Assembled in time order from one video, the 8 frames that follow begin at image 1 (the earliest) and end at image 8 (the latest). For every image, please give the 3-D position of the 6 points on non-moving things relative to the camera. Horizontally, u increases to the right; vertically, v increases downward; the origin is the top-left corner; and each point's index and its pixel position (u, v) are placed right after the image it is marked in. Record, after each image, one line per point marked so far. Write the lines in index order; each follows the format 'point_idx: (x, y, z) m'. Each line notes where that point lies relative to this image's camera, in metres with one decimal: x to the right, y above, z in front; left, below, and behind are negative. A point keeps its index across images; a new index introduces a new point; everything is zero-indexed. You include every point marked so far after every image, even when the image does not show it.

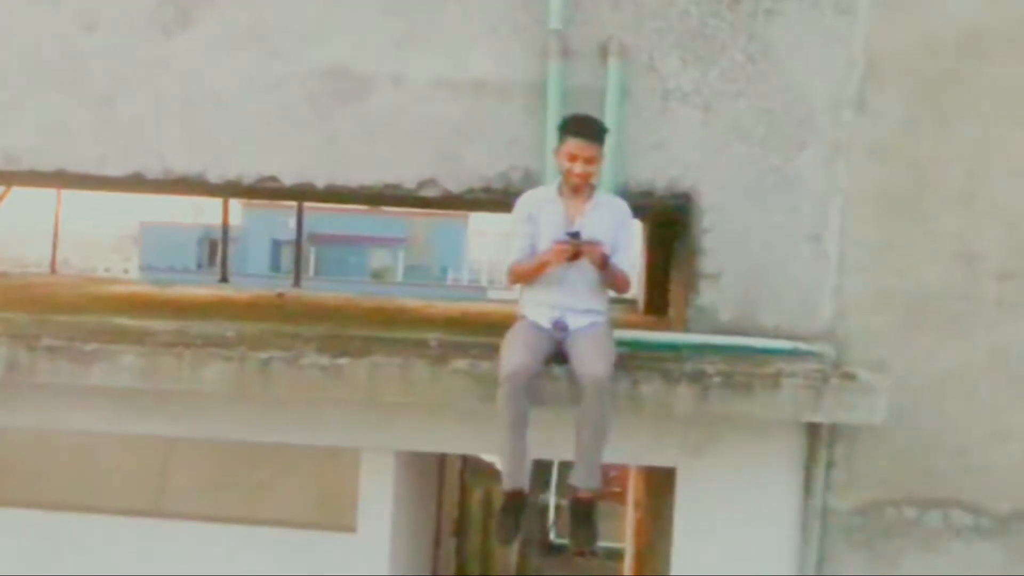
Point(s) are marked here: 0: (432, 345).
0: (-0.3, -0.2, +3.4) m
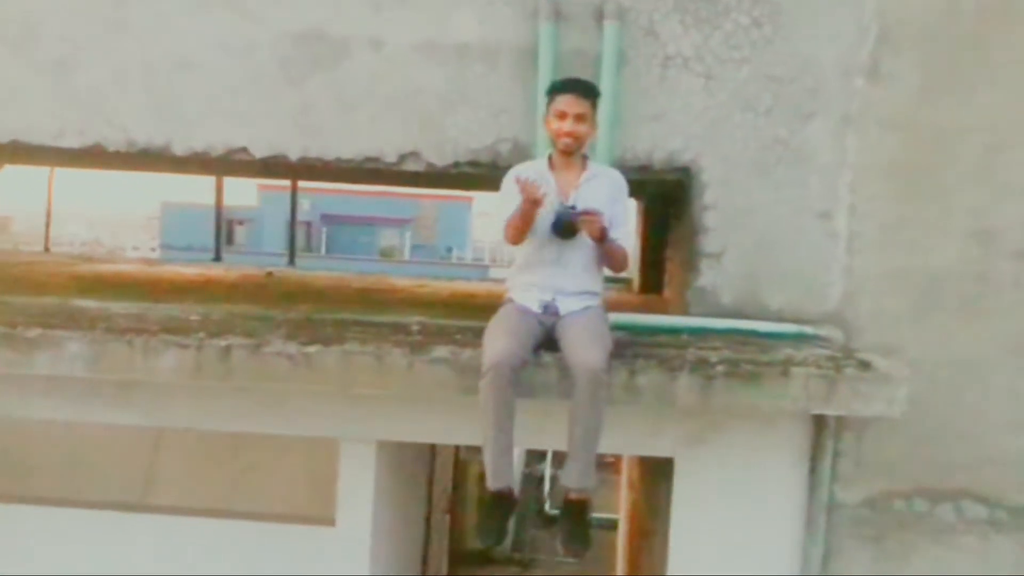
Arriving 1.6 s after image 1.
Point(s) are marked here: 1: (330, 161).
0: (-0.3, -0.1, +3.2) m
1: (-0.7, +0.5, +3.5) m
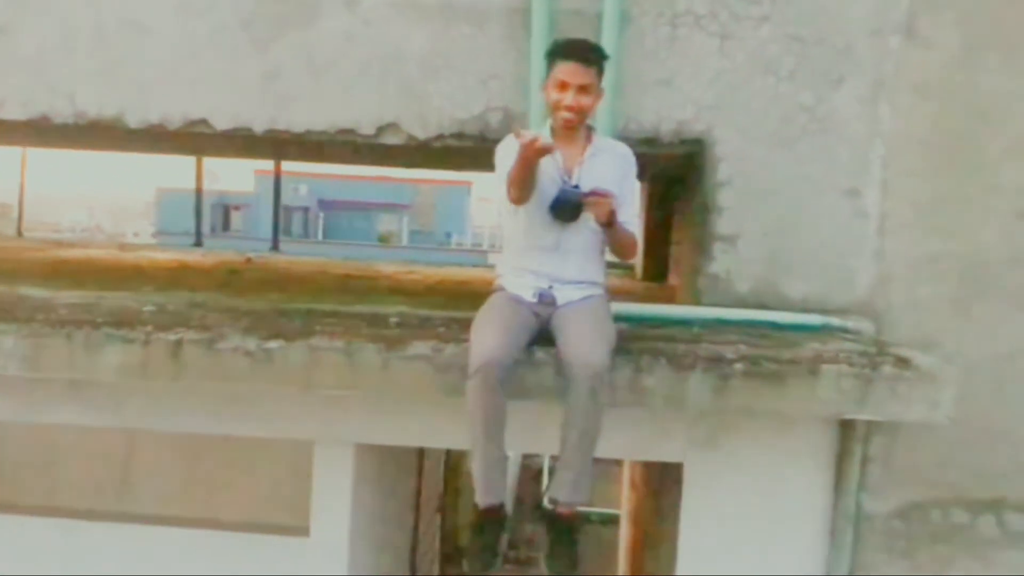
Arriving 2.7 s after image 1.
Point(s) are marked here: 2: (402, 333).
0: (-0.3, -0.1, +2.8) m
1: (-0.7, +0.5, +3.1) m
2: (-0.3, -0.1, +2.7) m
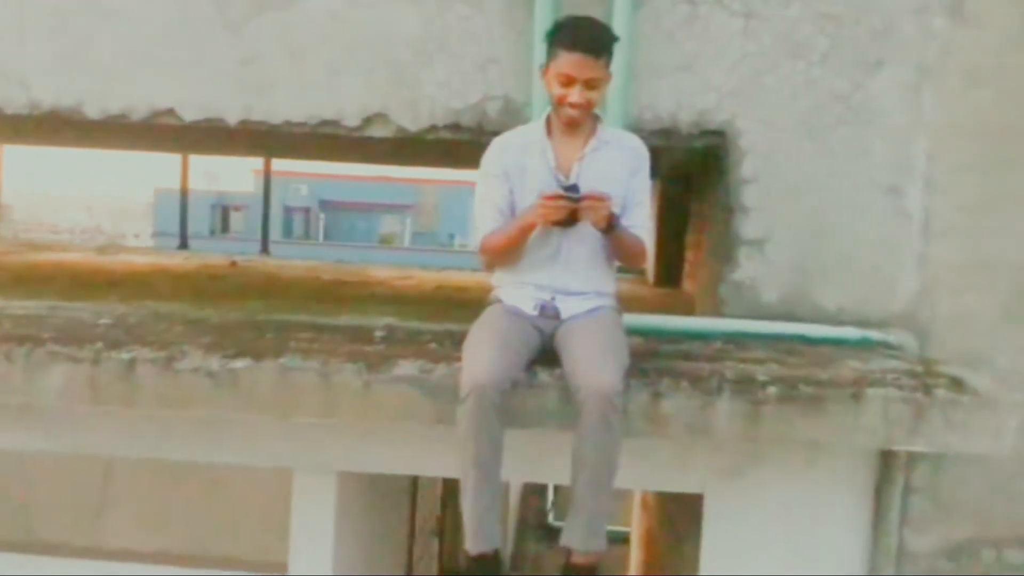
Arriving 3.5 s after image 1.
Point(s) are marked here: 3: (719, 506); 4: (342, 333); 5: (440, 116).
0: (-0.3, -0.1, +2.5) m
1: (-0.7, +0.5, +2.8) m
2: (-0.3, -0.2, +2.3) m
3: (+0.5, -0.6, +2.6) m
4: (-0.5, -0.1, +2.6) m
5: (-0.2, +0.5, +2.8) m
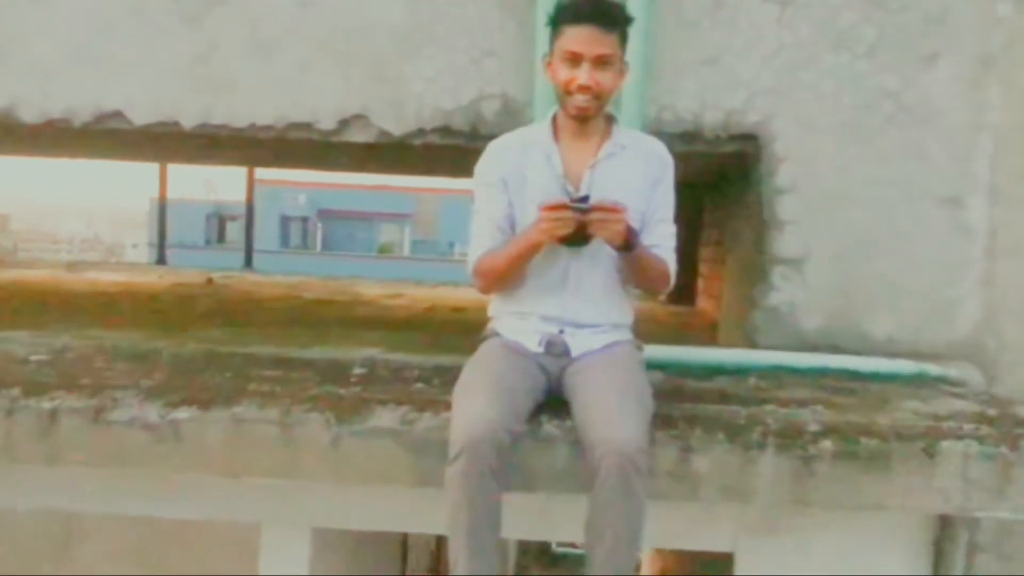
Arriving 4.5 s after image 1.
0: (-0.3, -0.2, +2.1) m
1: (-0.7, +0.4, +2.5) m
2: (-0.3, -0.2, +2.0) m
3: (+0.5, -0.6, +2.2) m
4: (-0.5, -0.2, +2.2) m
5: (-0.2, +0.4, +2.4) m
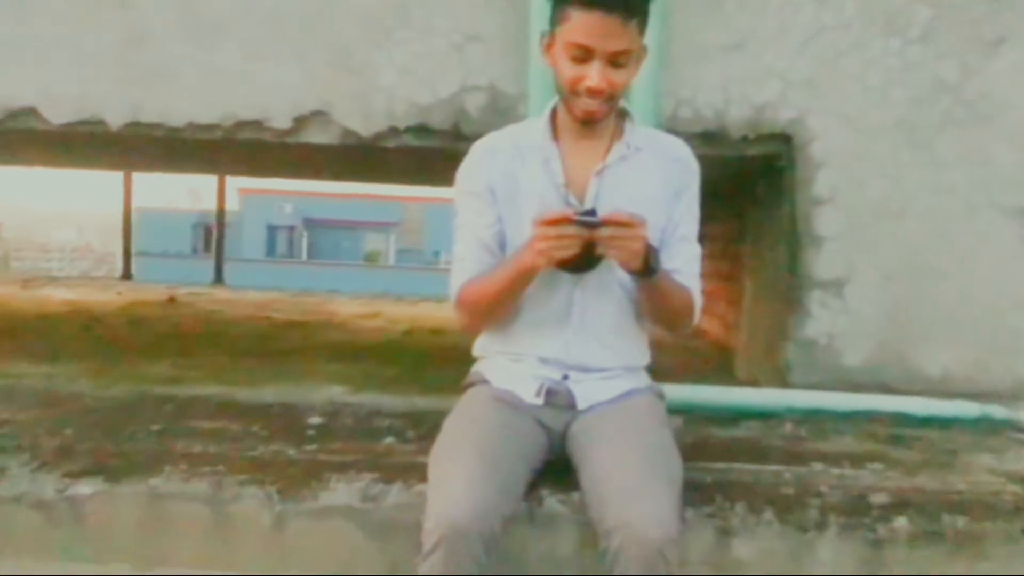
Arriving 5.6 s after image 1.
0: (-0.4, -0.3, +1.8) m
1: (-0.7, +0.3, +2.1) m
2: (-0.3, -0.3, +1.6) m
3: (+0.5, -0.7, +1.9) m
4: (-0.5, -0.2, +1.8) m
5: (-0.2, +0.4, +2.0) m
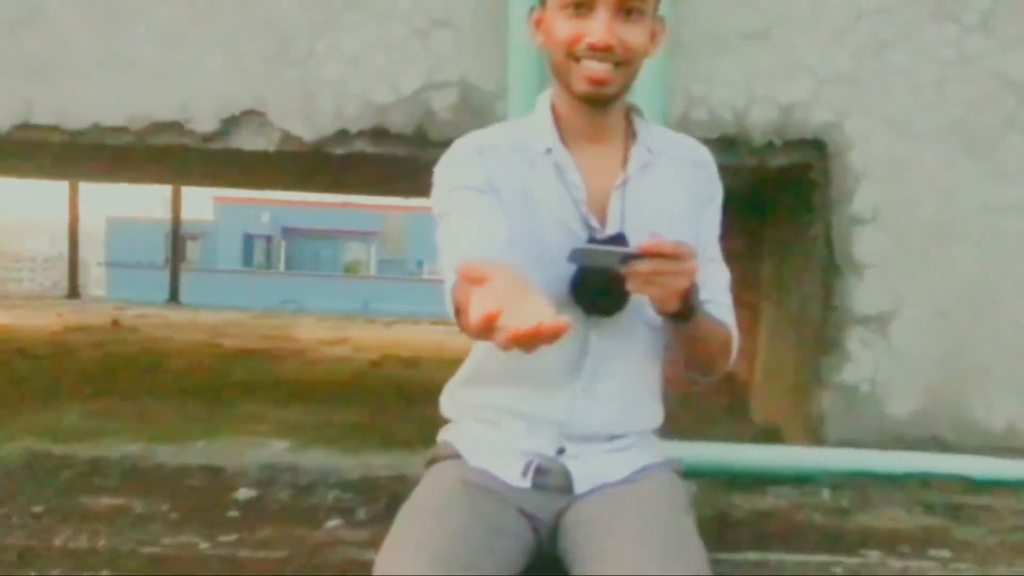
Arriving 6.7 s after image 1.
0: (-0.4, -0.3, +1.4) m
1: (-0.7, +0.3, +1.7) m
2: (-0.3, -0.3, +1.2) m
3: (+0.5, -0.8, +1.5) m
4: (-0.5, -0.3, +1.5) m
5: (-0.3, +0.3, +1.7) m
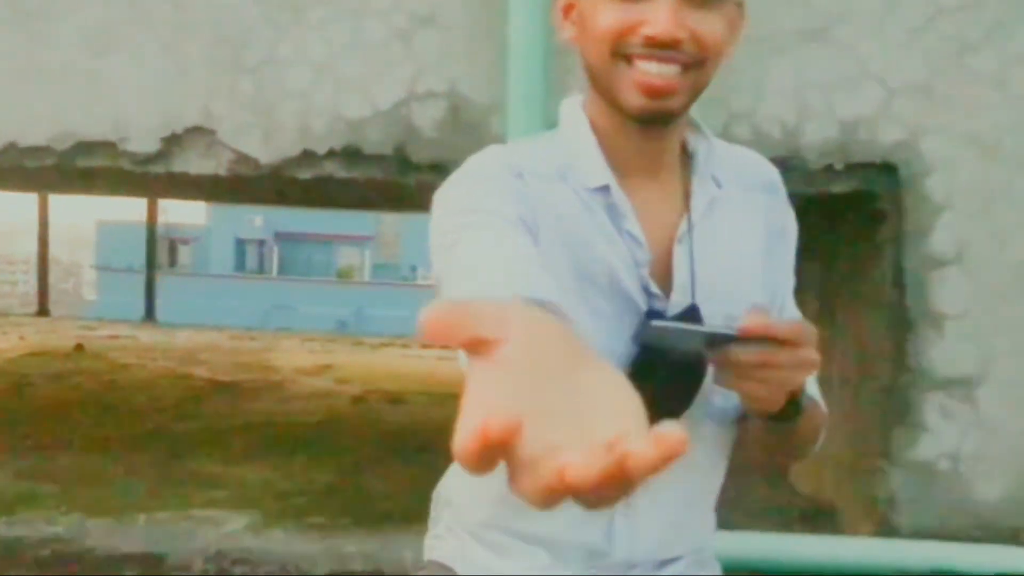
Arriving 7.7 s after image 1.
0: (-0.4, -0.4, +1.1) m
1: (-0.7, +0.2, +1.4) m
2: (-0.3, -0.4, +0.9) m
3: (+0.5, -0.8, +1.2) m
4: (-0.5, -0.4, +1.2) m
5: (-0.3, +0.2, +1.4) m
